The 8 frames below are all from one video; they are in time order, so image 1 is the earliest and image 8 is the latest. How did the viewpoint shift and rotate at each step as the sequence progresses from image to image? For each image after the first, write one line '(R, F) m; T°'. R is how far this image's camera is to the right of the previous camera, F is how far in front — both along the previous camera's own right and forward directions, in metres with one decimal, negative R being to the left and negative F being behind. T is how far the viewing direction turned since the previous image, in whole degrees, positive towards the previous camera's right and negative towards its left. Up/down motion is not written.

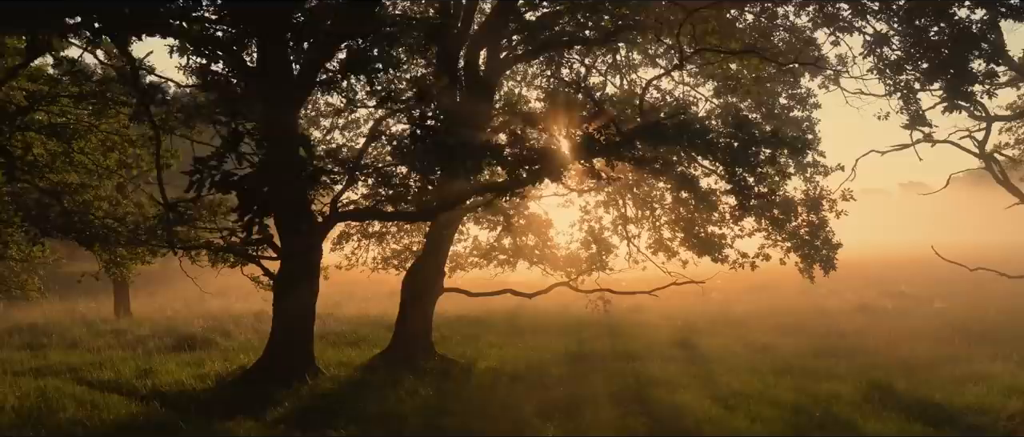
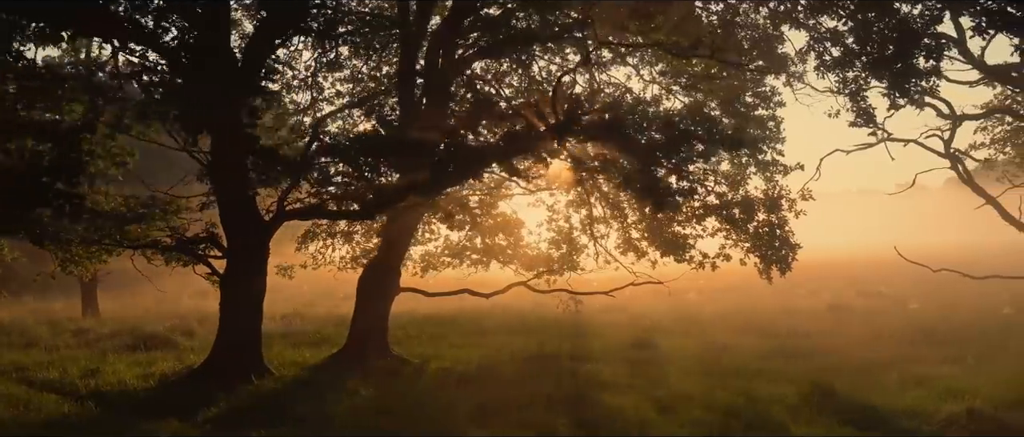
(+0.9, +0.2) m; 0°
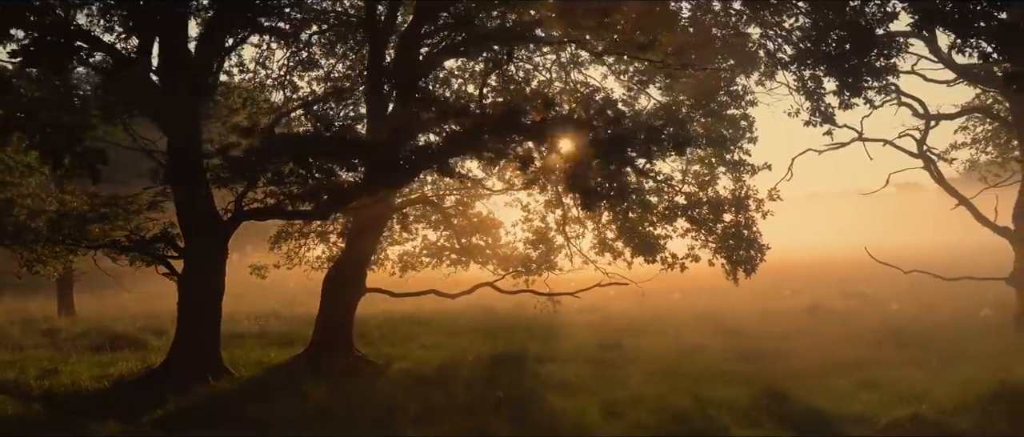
(+0.7, +0.1) m; 0°
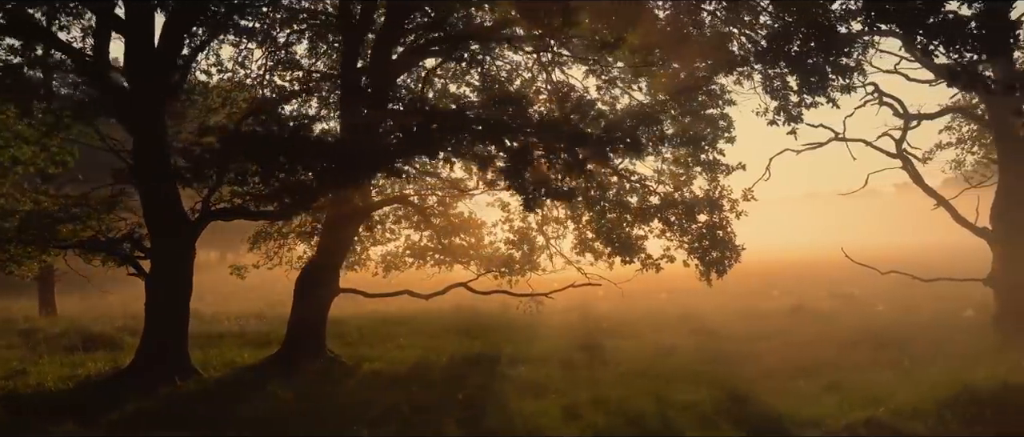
(+0.6, +0.1) m; 0°
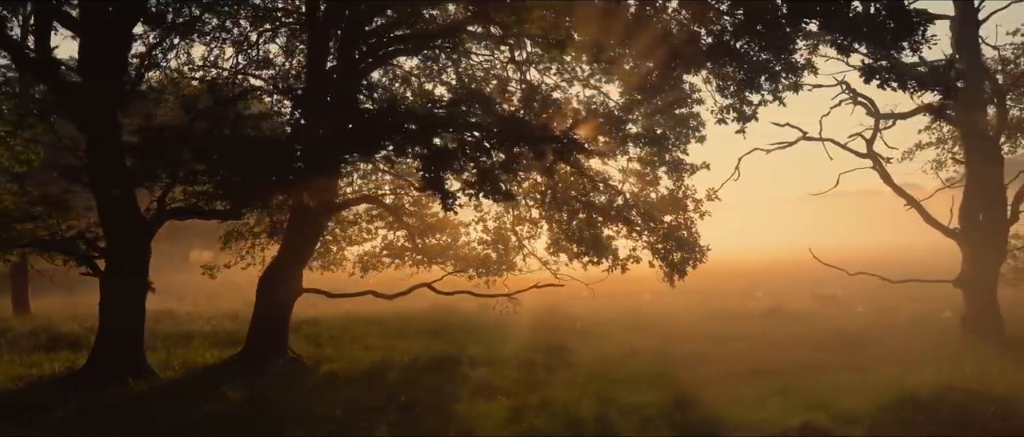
(+0.8, +0.1) m; 0°
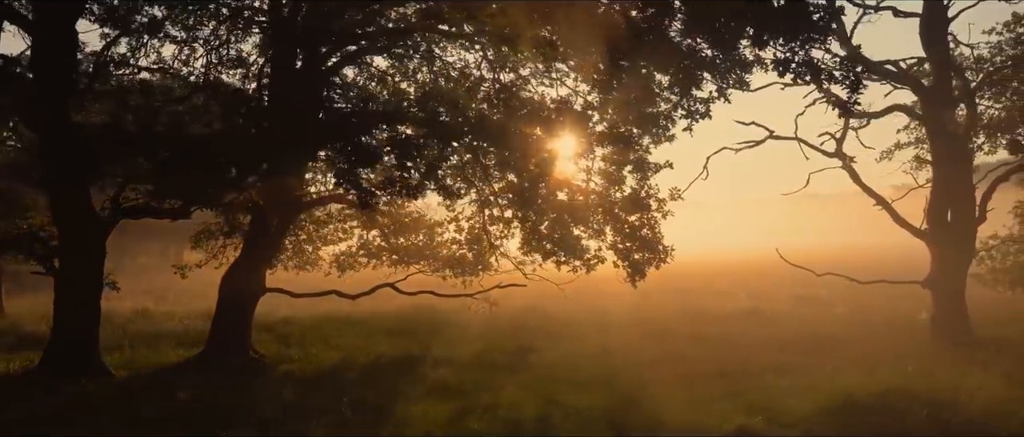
(+0.7, +0.1) m; 0°
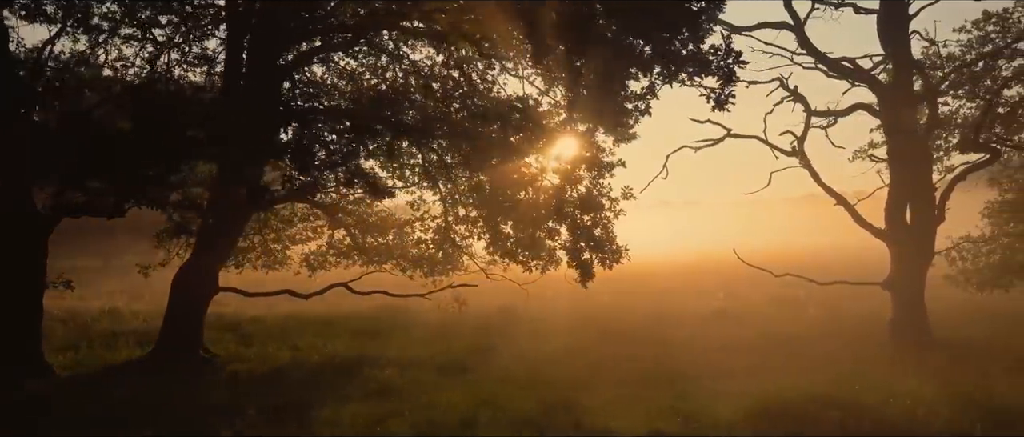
(+0.9, +0.2) m; 0°
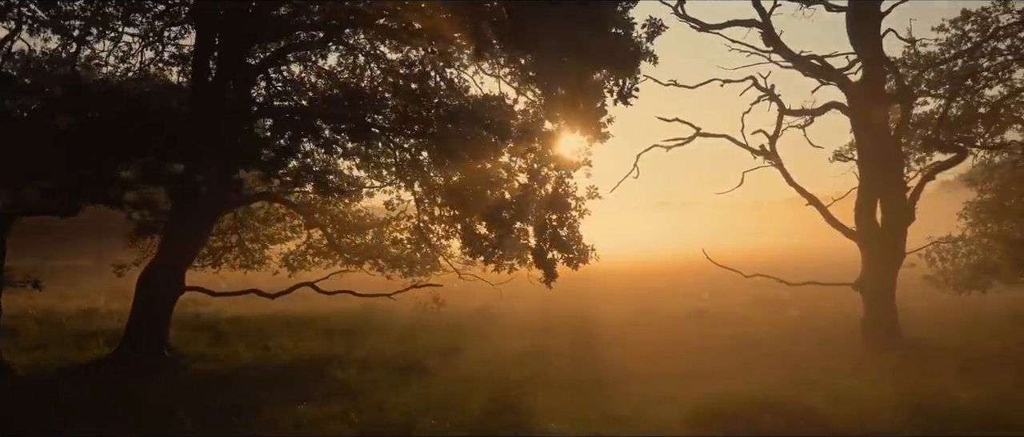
(+0.7, +0.1) m; 0°
